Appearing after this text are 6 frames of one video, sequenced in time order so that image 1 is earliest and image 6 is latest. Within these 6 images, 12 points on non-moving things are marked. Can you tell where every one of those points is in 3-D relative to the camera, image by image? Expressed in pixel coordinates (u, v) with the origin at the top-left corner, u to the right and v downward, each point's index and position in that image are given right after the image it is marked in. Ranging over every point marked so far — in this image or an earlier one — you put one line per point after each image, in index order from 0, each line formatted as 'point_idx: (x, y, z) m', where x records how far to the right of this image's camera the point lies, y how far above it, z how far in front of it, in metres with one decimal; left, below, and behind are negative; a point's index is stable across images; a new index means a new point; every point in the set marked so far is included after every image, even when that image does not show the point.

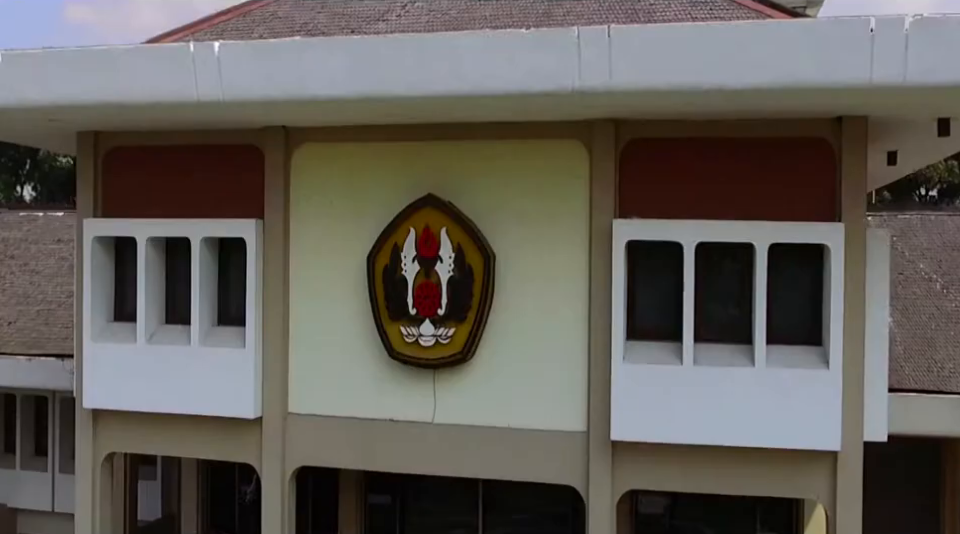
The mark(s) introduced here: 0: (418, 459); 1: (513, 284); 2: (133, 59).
0: (-0.6, -1.8, +9.7) m
1: (+0.3, -0.2, +9.5) m
2: (-3.0, +1.8, +8.9) m
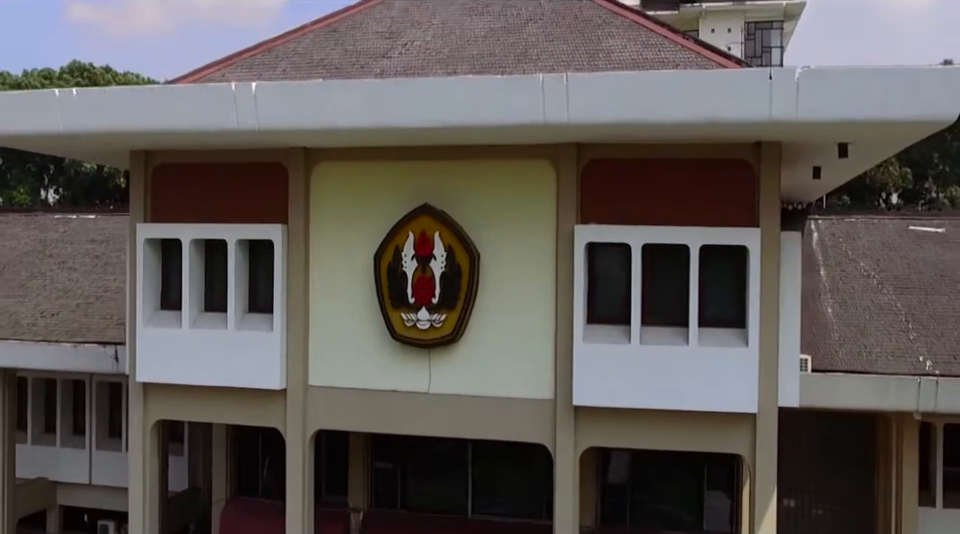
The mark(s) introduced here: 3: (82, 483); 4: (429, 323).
0: (-0.7, -1.8, +11.8) m
1: (+0.2, -0.1, +11.5) m
2: (-3.2, +1.8, +10.9) m
3: (-7.8, -4.2, +19.9) m
4: (-0.6, -0.6, +11.5) m
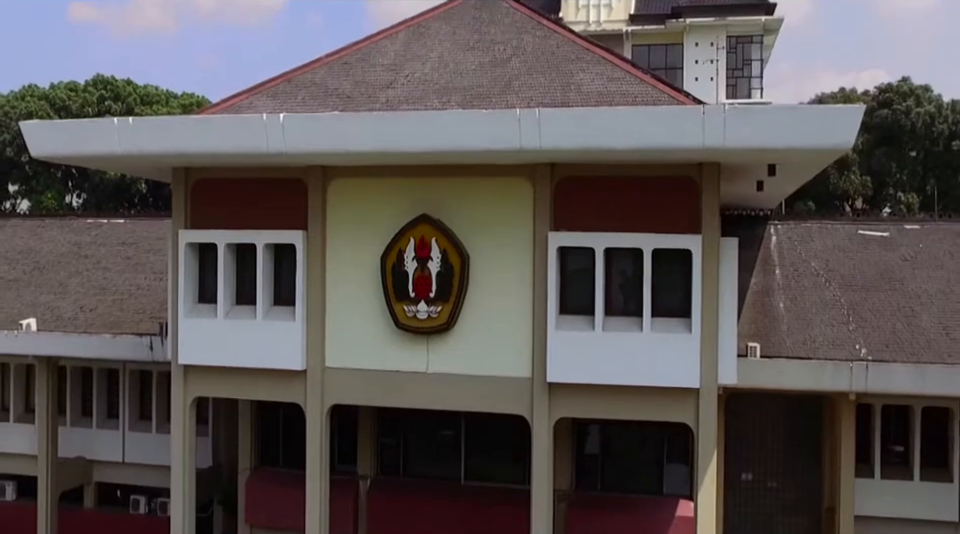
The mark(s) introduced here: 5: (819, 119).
0: (-0.9, -1.8, +14.0) m
1: (0.0, -0.1, +13.7) m
2: (-3.3, +1.8, +13.1) m
3: (-7.9, -4.2, +22.1) m
4: (-0.7, -0.6, +13.7) m
5: (+3.8, +1.7, +11.6) m
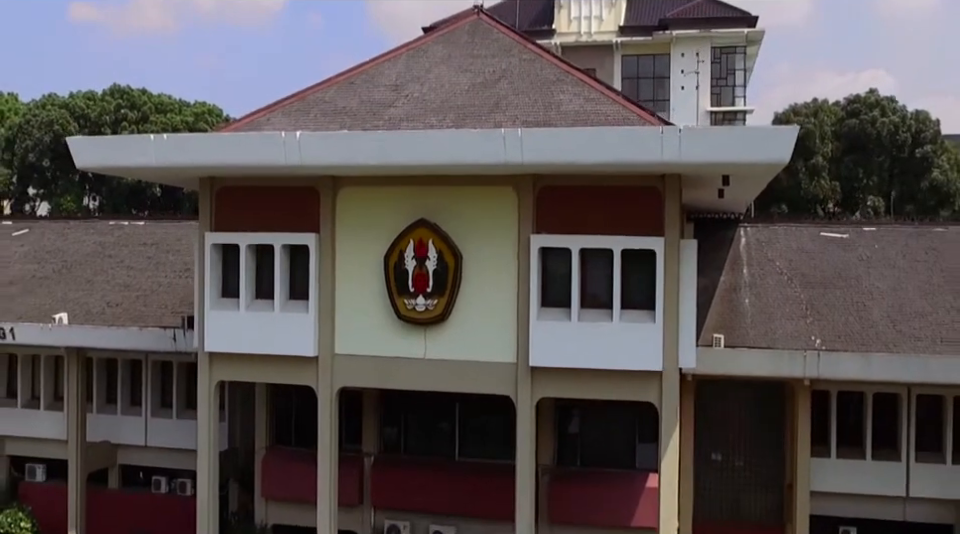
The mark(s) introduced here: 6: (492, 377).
0: (-1.0, -1.7, +15.9) m
1: (-0.1, -0.1, +15.6) m
2: (-3.4, +1.9, +15.0) m
3: (-8.0, -4.2, +24.0) m
4: (-0.8, -0.6, +15.6) m
5: (+3.7, +1.7, +13.5) m
6: (+0.2, -1.7, +15.6) m
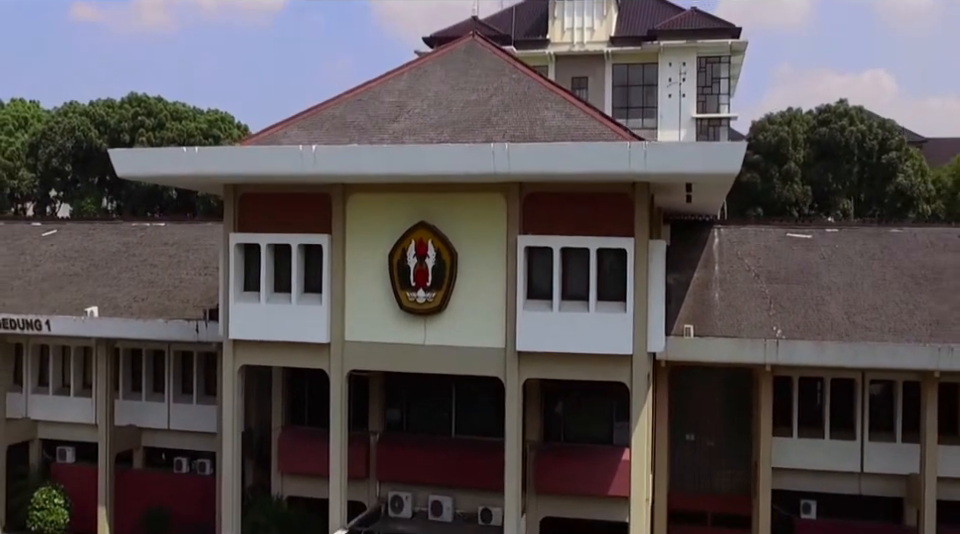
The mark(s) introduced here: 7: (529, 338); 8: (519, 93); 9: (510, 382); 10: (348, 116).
0: (-1.1, -1.7, +18.0) m
1: (-0.2, 0.0, +17.7) m
2: (-3.5, +1.9, +17.1) m
3: (-8.1, -4.1, +26.1) m
4: (-1.0, -0.6, +17.7) m
5: (+3.6, +1.7, +15.6) m
6: (+0.1, -1.6, +17.7) m
7: (+0.8, -1.2, +17.4) m
8: (+0.7, +3.3, +19.2) m
9: (+0.5, -2.0, +17.5) m
10: (-2.5, +2.9, +19.4) m
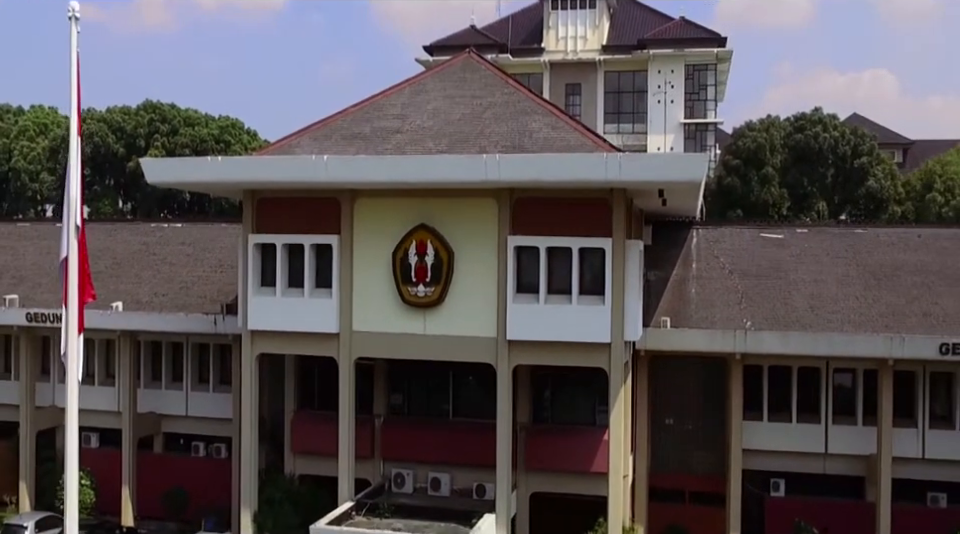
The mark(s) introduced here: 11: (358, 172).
0: (-1.2, -1.6, +20.0) m
1: (-0.3, 0.0, +19.7) m
2: (-3.7, +2.0, +19.1) m
3: (-8.2, -4.0, +28.1) m
4: (-1.1, -0.5, +19.7) m
5: (+3.5, +1.8, +17.5) m
6: (0.0, -1.6, +19.7) m
7: (+0.7, -1.2, +19.3) m
8: (+0.6, +3.3, +21.2) m
9: (+0.4, -2.0, +19.5) m
10: (-2.6, +2.9, +21.4) m
11: (-2.2, +1.7, +18.8) m
